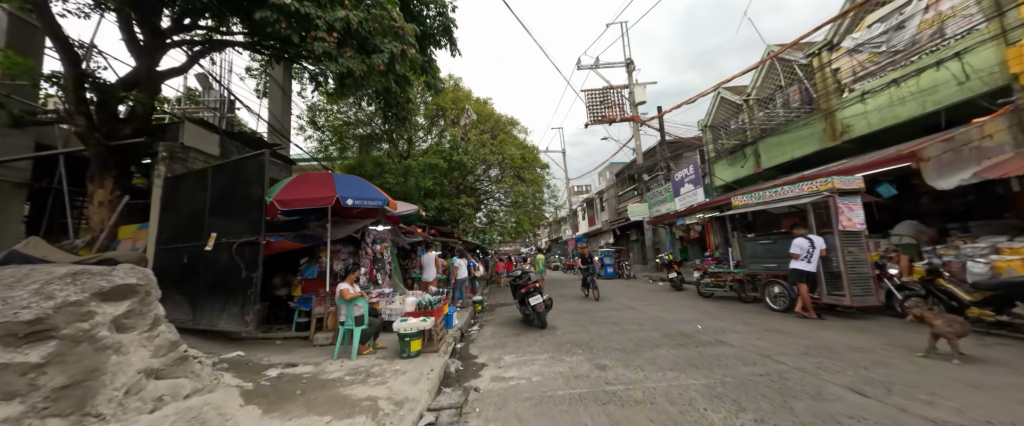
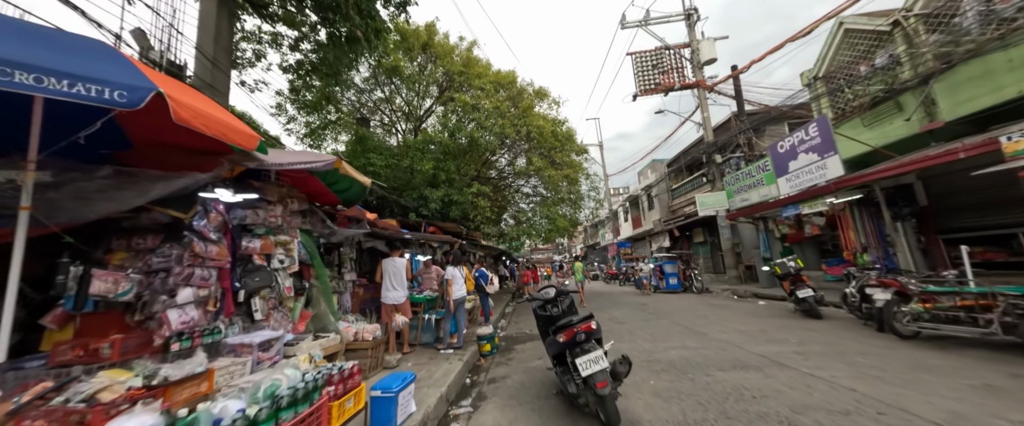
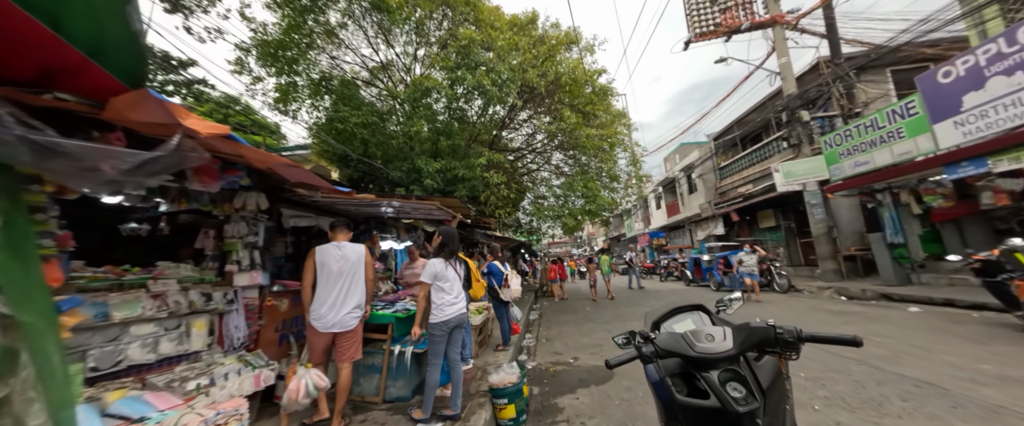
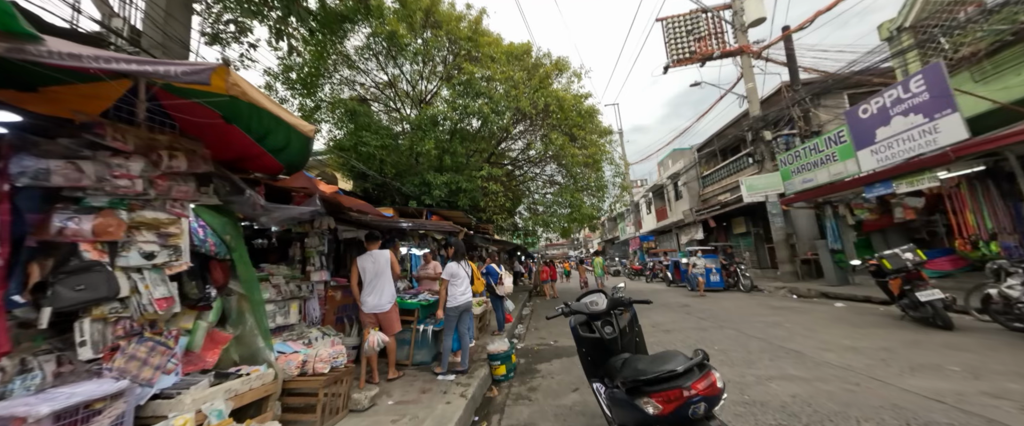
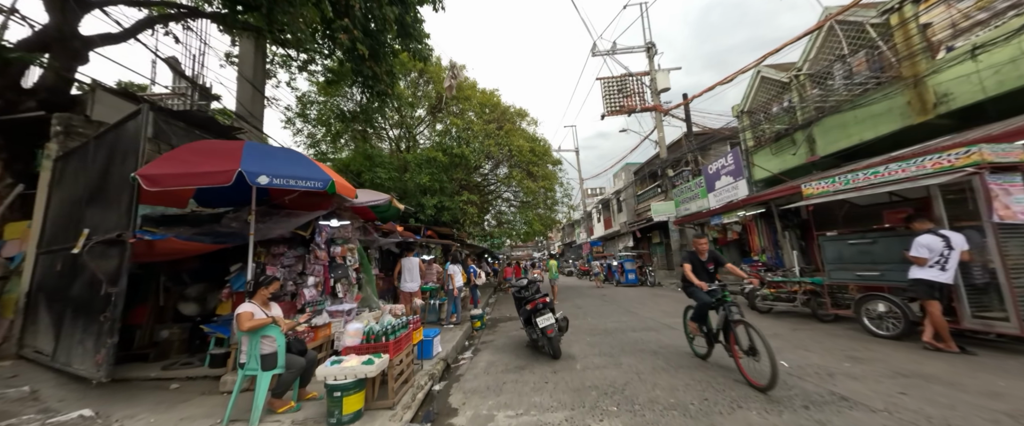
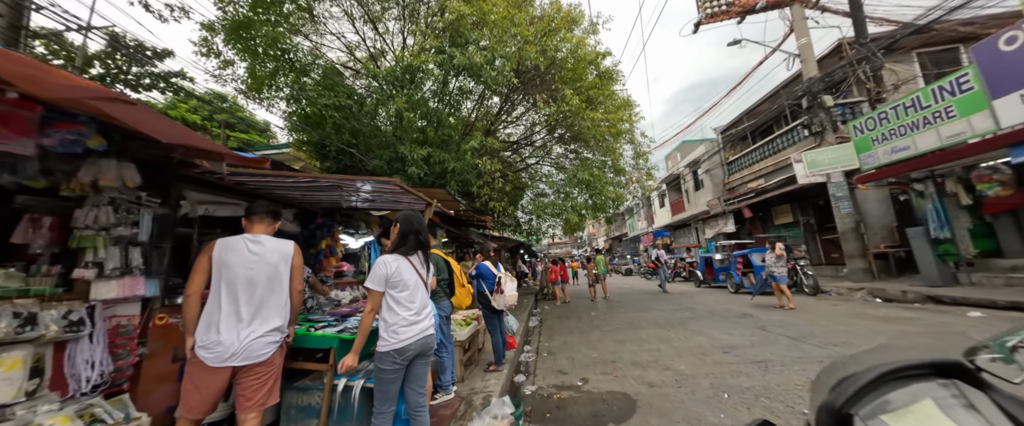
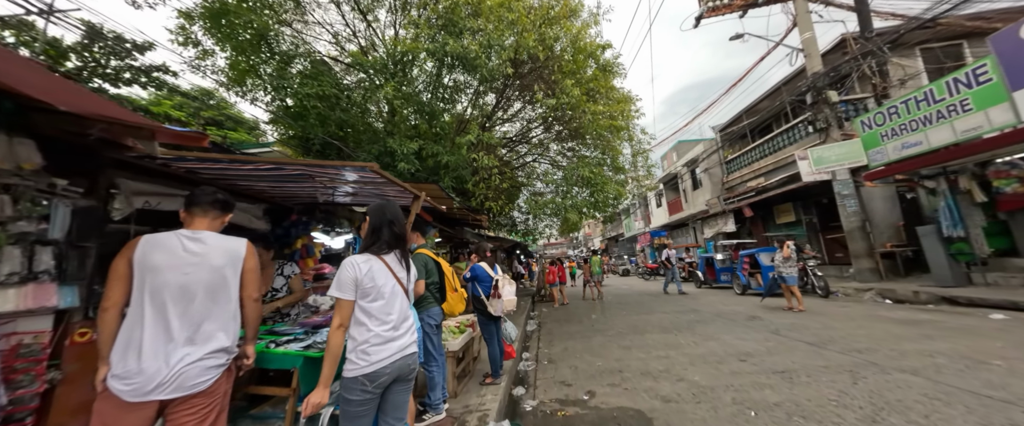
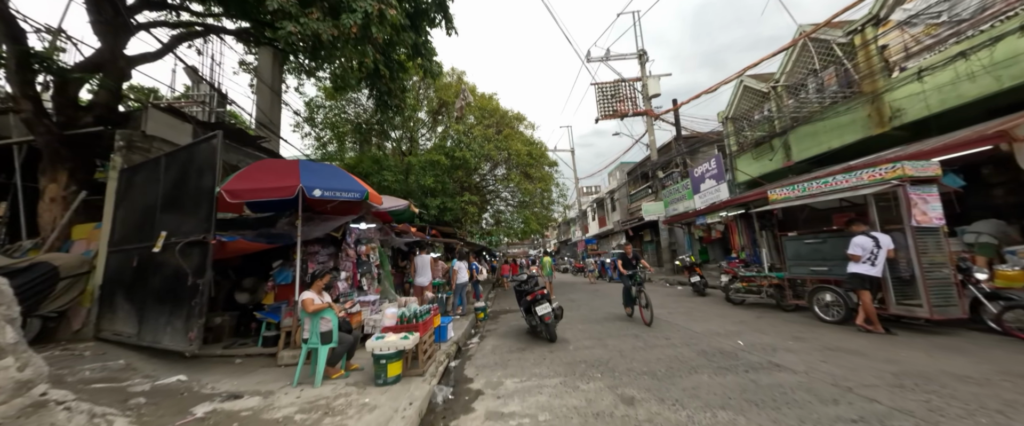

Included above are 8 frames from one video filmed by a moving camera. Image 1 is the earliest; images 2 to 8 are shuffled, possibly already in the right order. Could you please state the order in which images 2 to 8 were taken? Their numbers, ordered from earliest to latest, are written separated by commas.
8, 5, 2, 4, 3, 6, 7
